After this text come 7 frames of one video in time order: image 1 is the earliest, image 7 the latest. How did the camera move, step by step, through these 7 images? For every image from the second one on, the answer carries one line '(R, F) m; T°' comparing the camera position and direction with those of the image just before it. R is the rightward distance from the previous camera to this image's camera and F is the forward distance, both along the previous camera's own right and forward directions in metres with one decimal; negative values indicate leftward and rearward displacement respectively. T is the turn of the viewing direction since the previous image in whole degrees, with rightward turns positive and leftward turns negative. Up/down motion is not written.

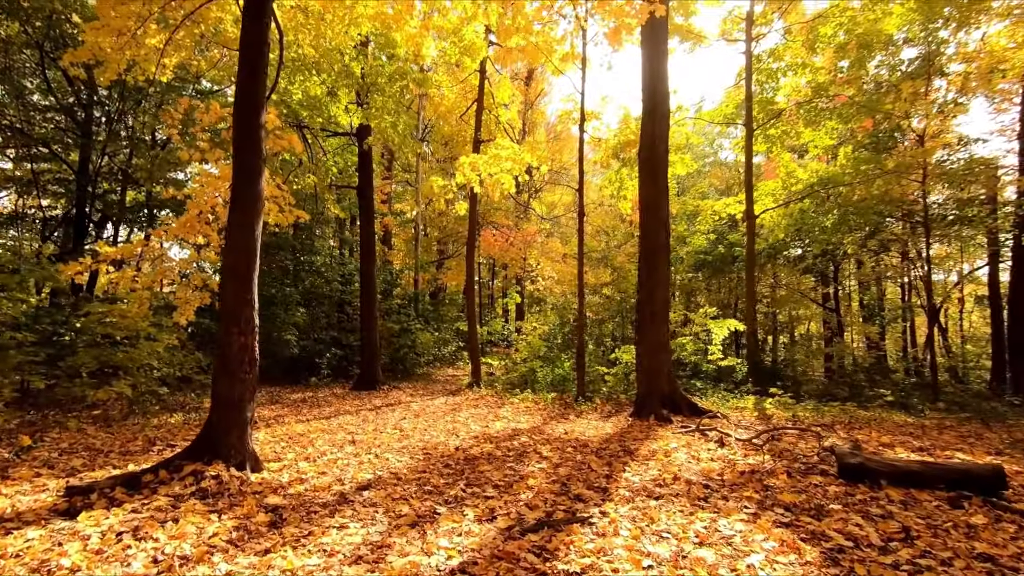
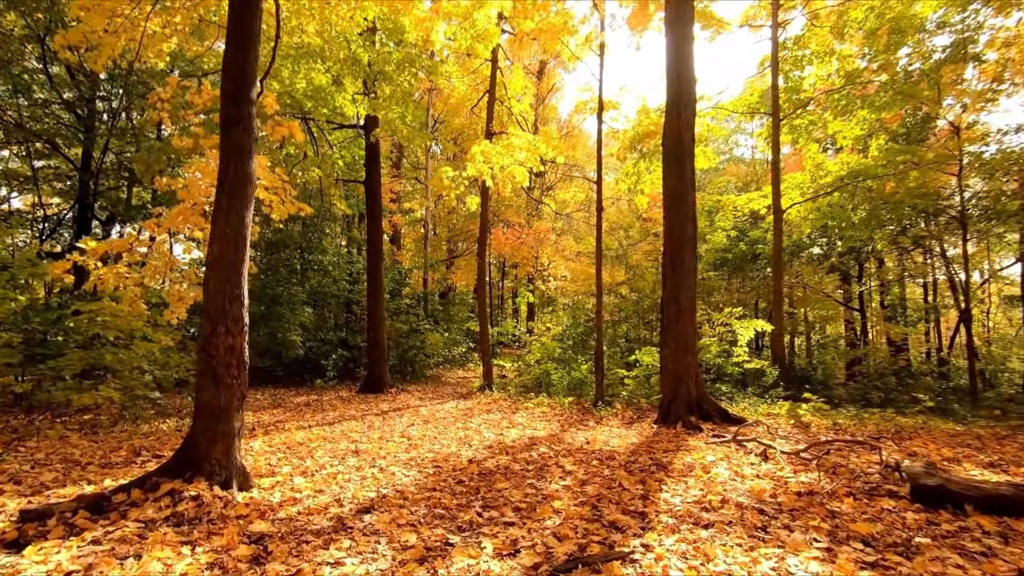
(-0.1, +0.5) m; -1°
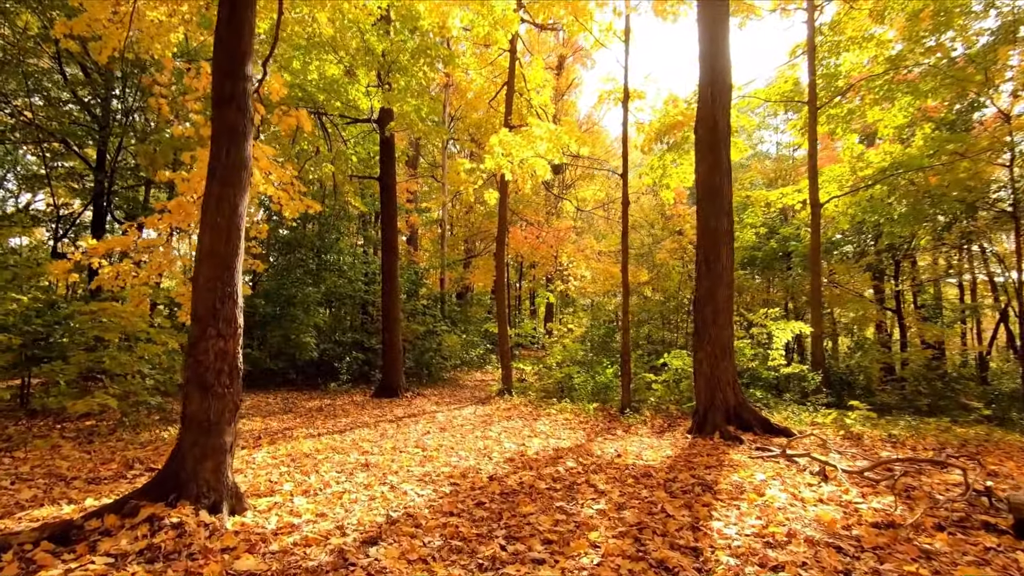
(-0.1, +0.5) m; -2°
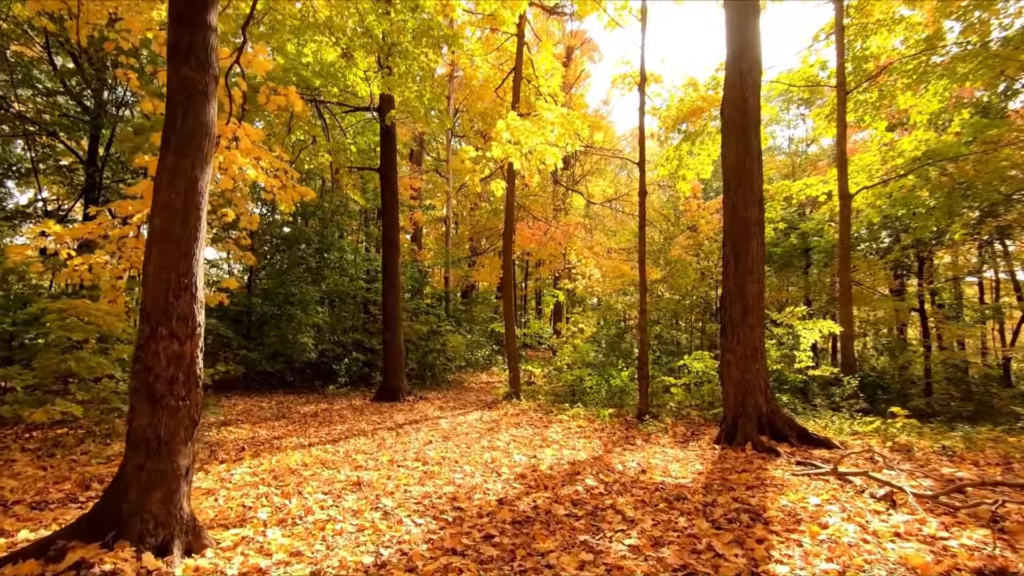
(-0.1, +0.6) m; -1°
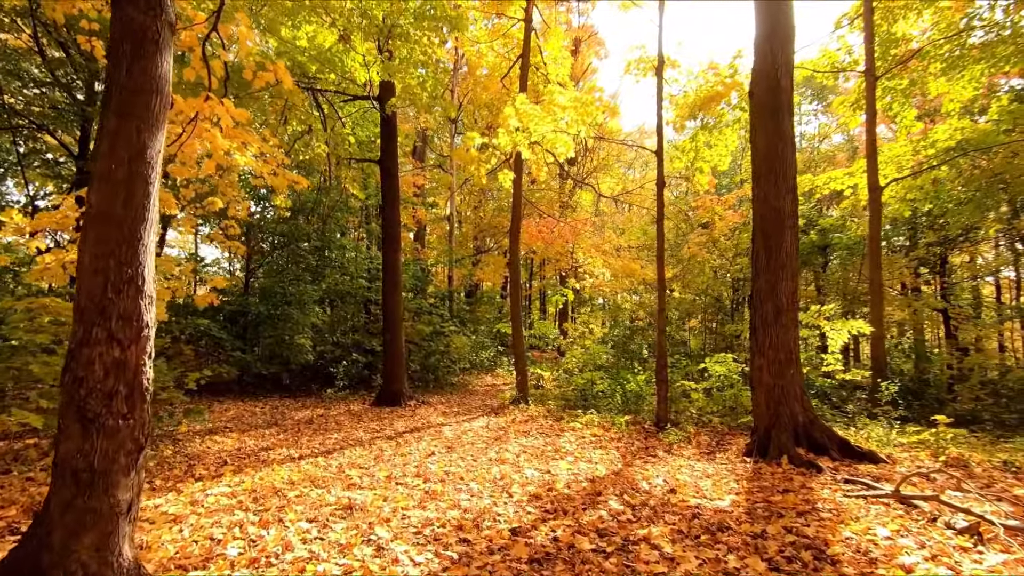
(-0.1, +0.6) m; 0°
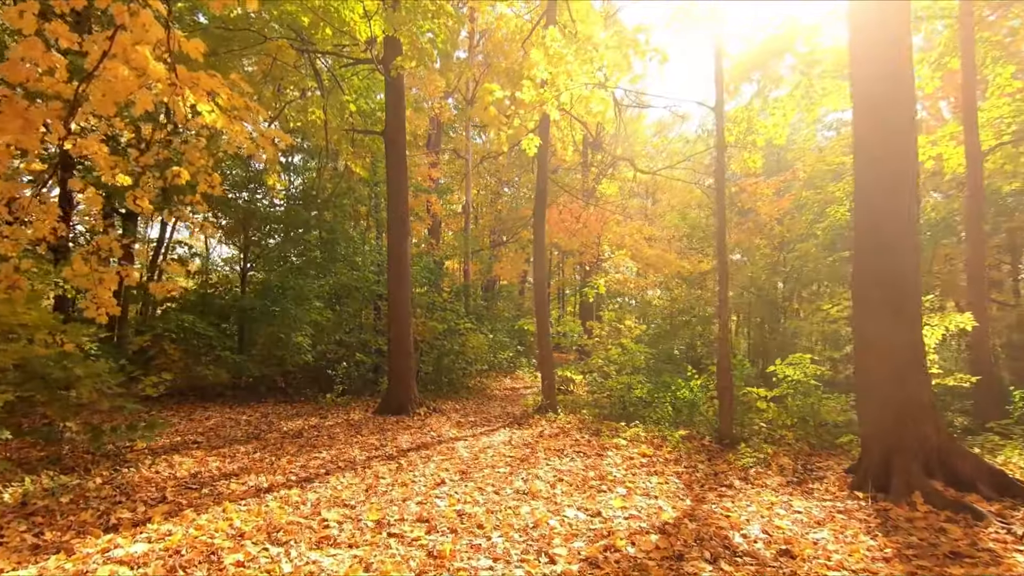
(-0.2, +1.4) m; -2°
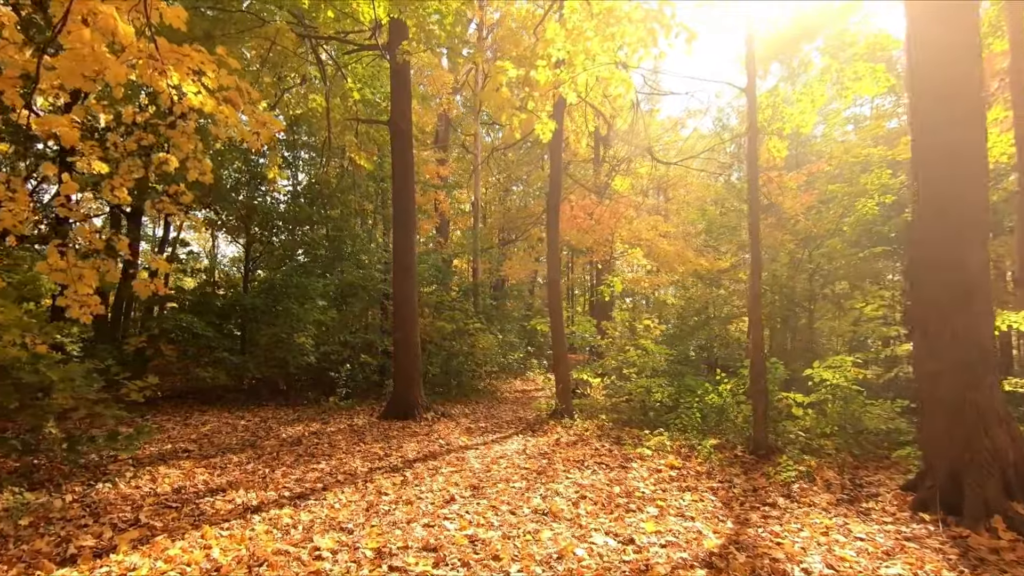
(-0.1, +0.5) m; -1°
